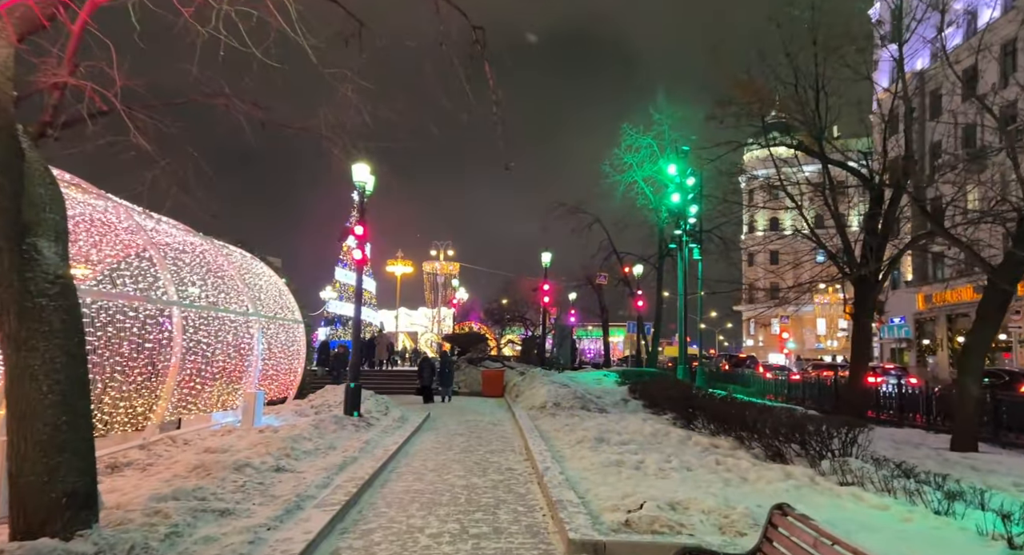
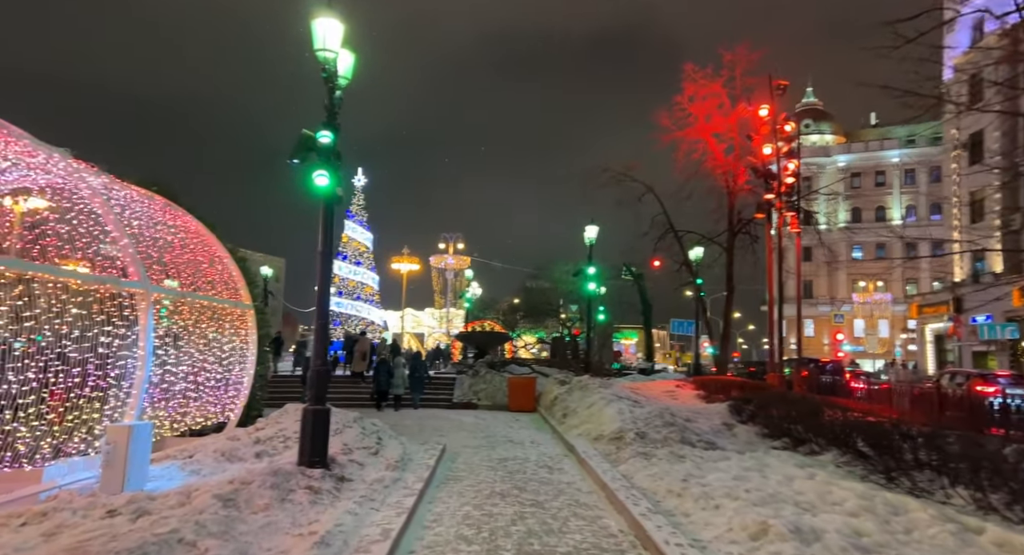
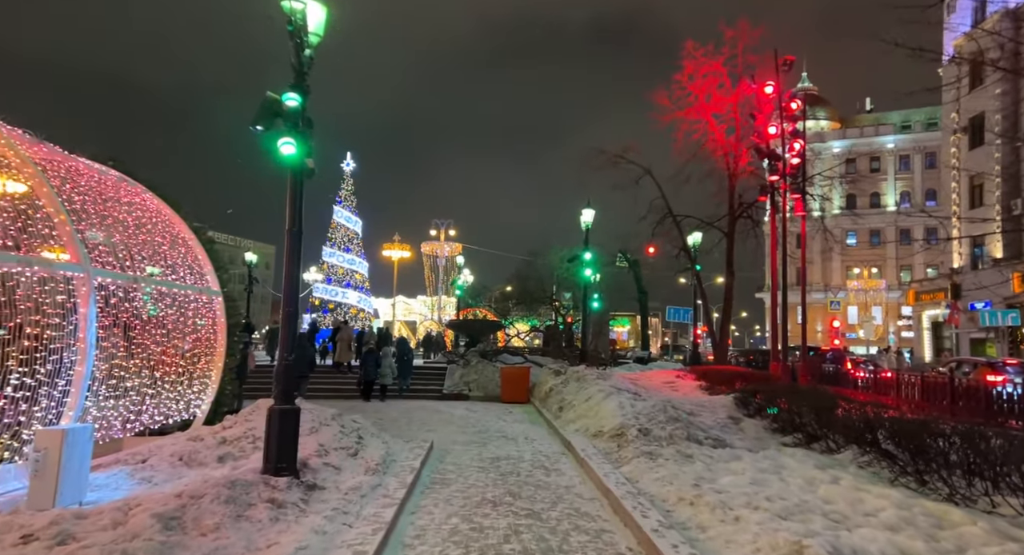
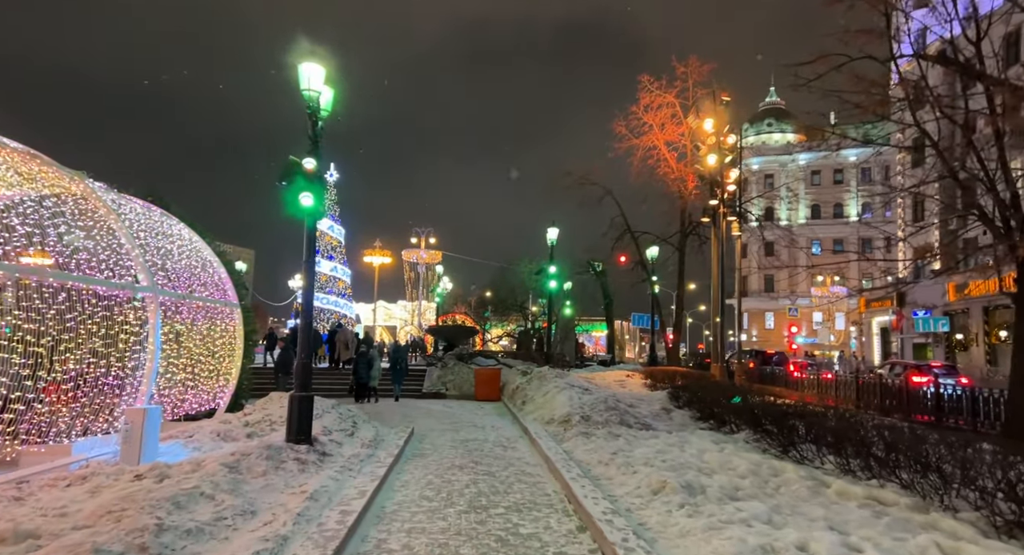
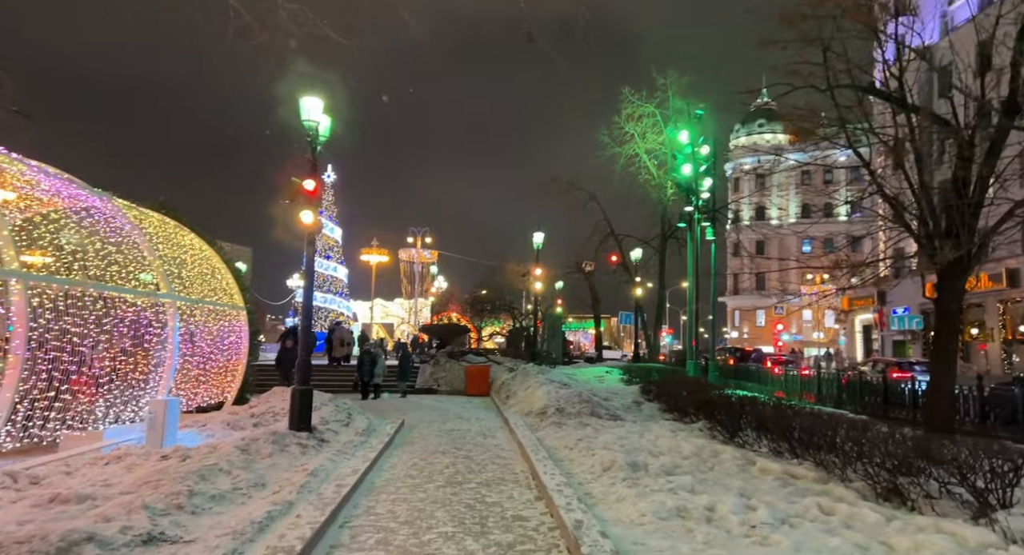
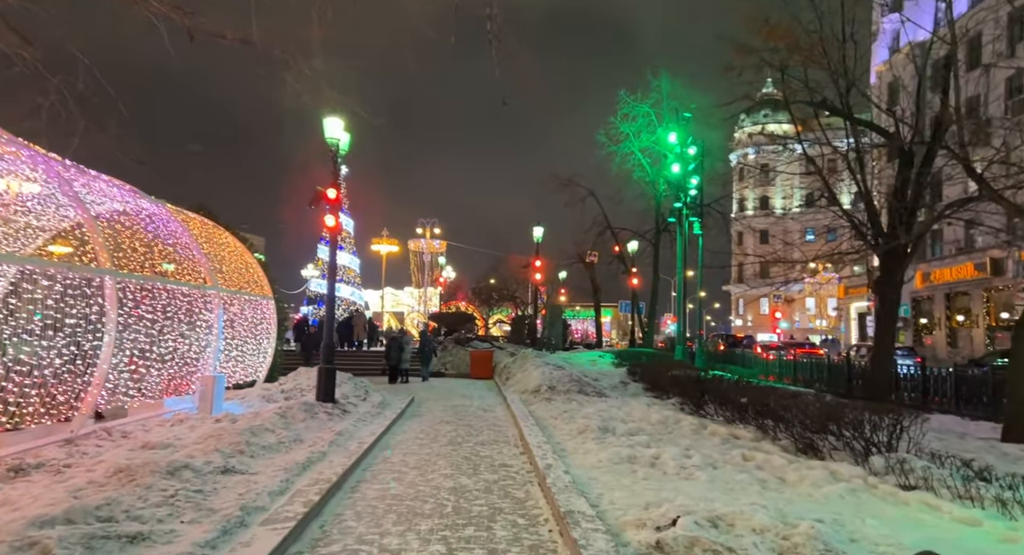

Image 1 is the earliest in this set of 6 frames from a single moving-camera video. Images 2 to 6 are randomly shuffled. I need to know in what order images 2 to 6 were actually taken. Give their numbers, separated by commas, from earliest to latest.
6, 5, 4, 2, 3
